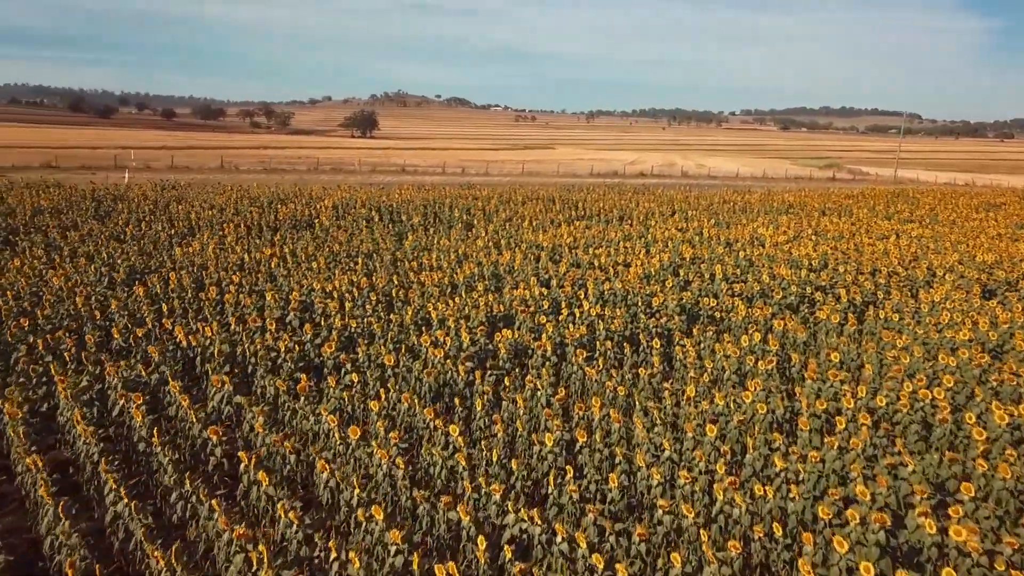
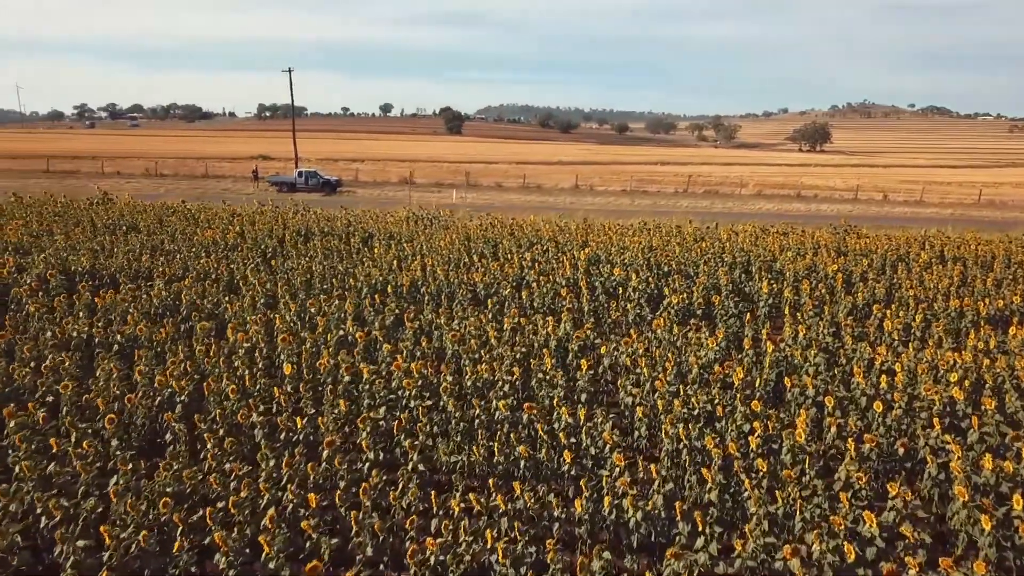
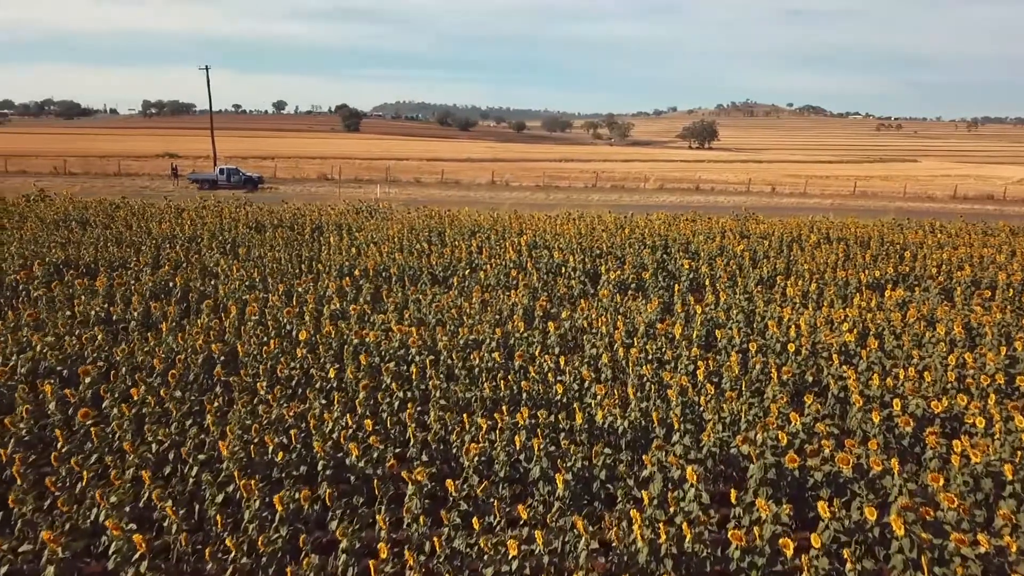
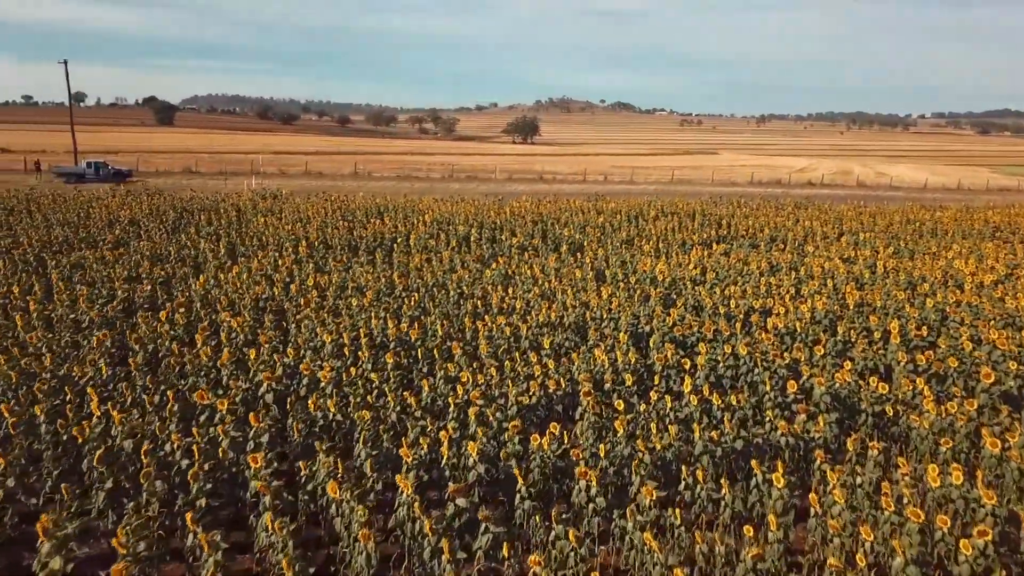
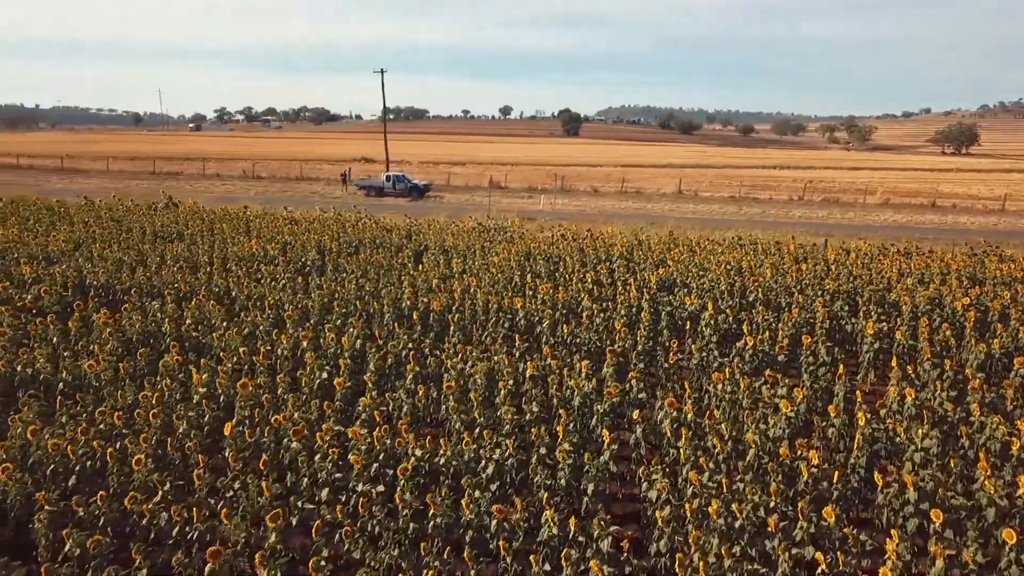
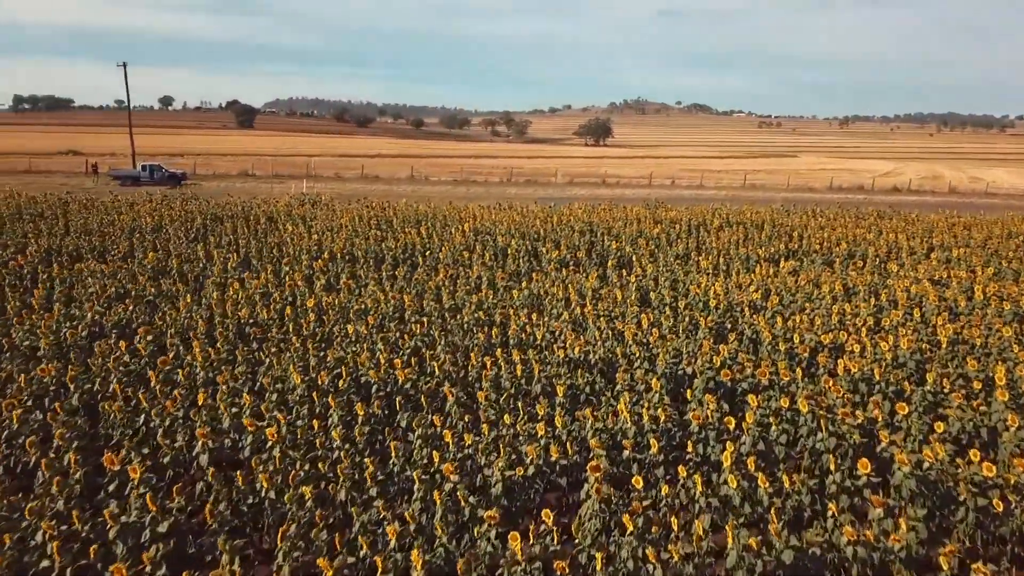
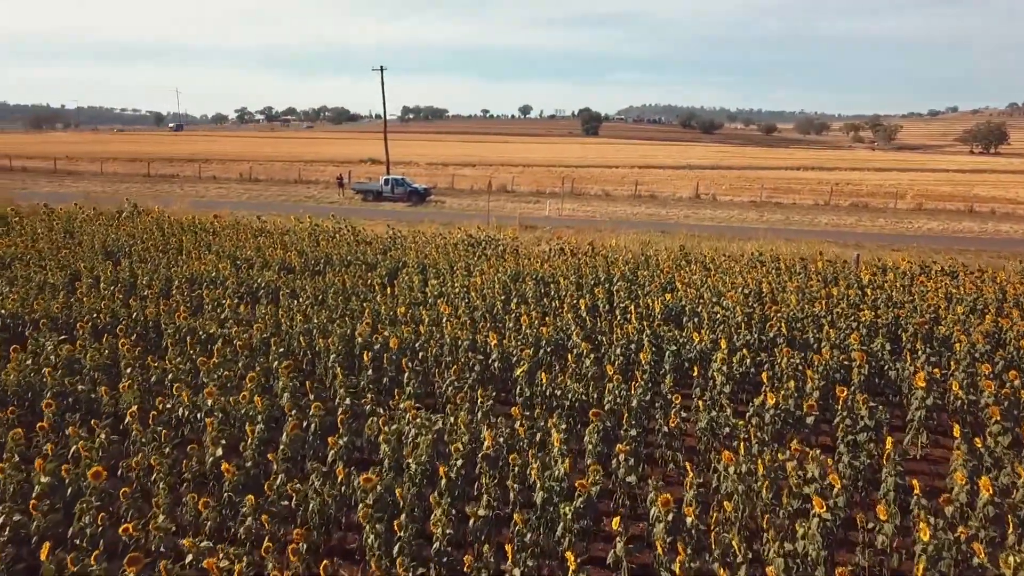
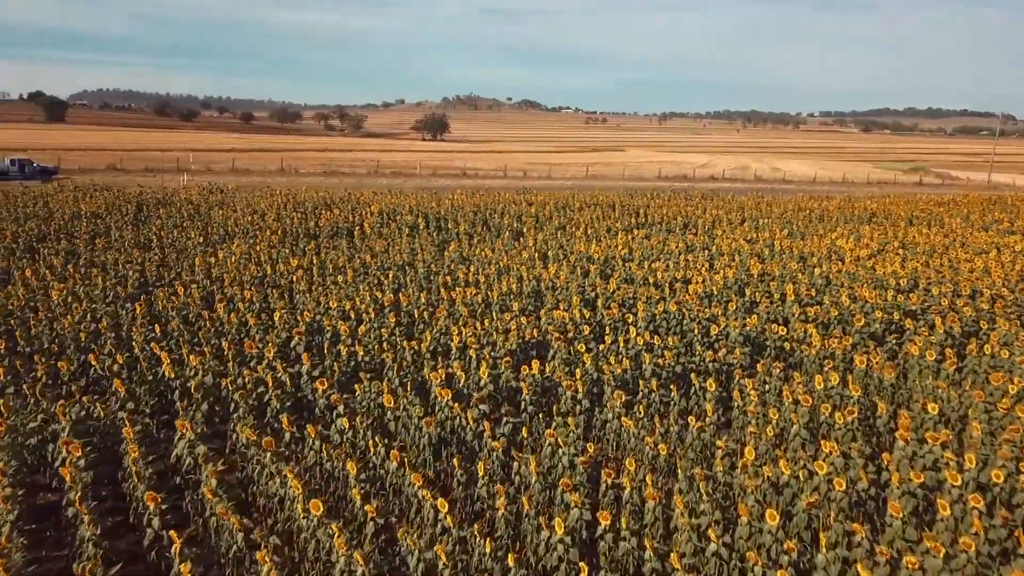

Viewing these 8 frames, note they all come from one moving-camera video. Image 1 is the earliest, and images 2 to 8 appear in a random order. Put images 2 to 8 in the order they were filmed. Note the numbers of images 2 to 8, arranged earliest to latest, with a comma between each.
8, 4, 6, 3, 2, 5, 7
